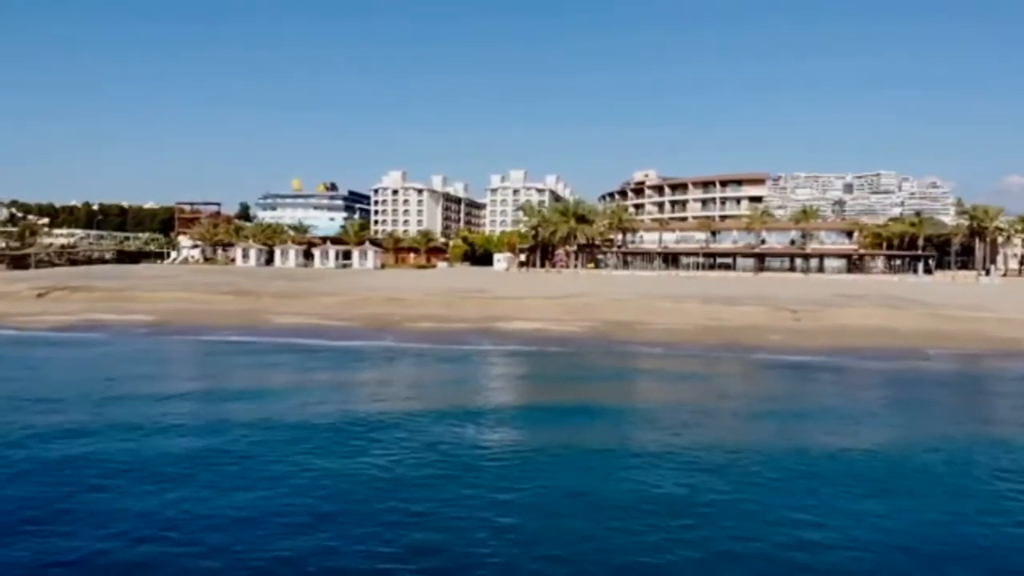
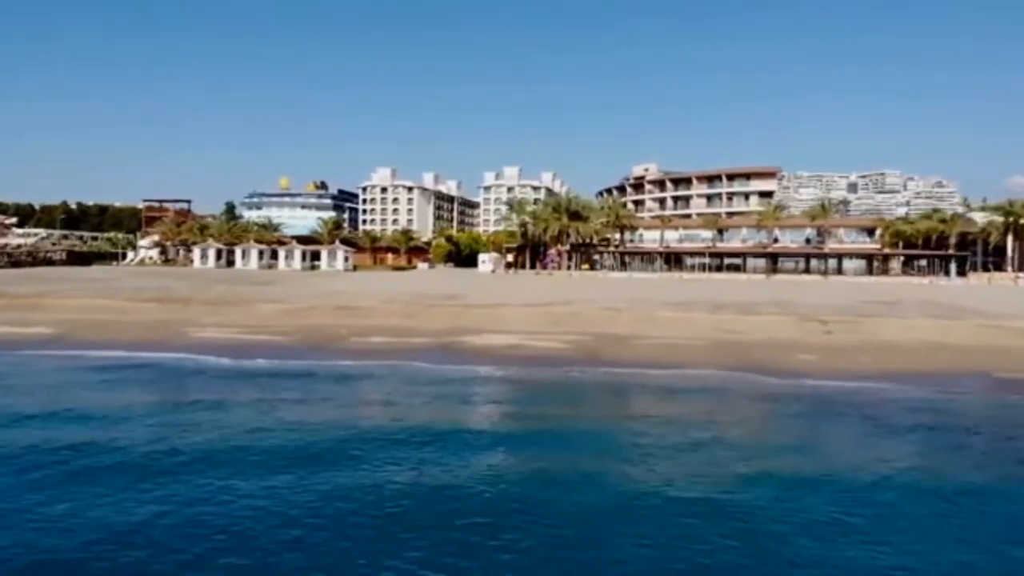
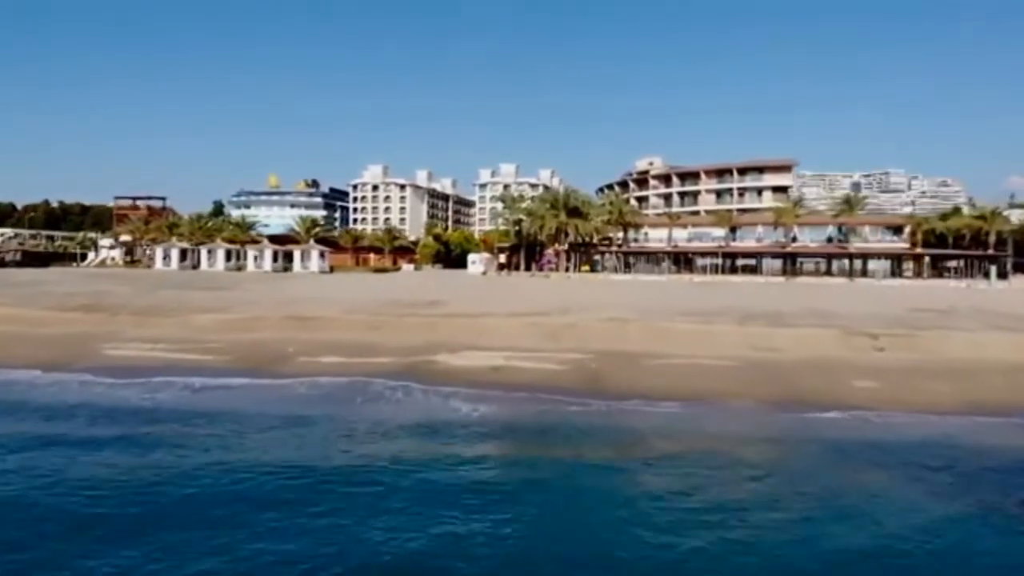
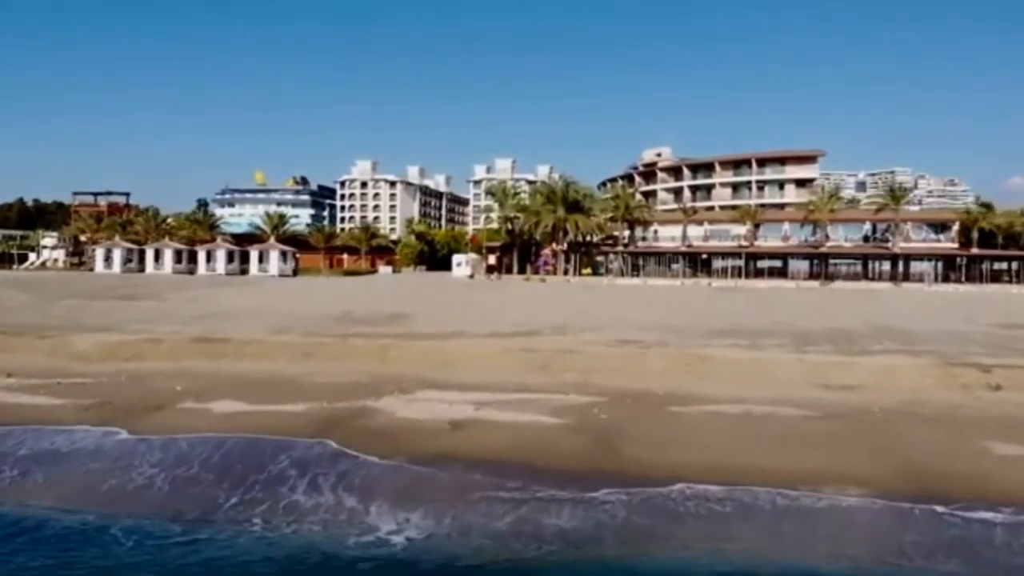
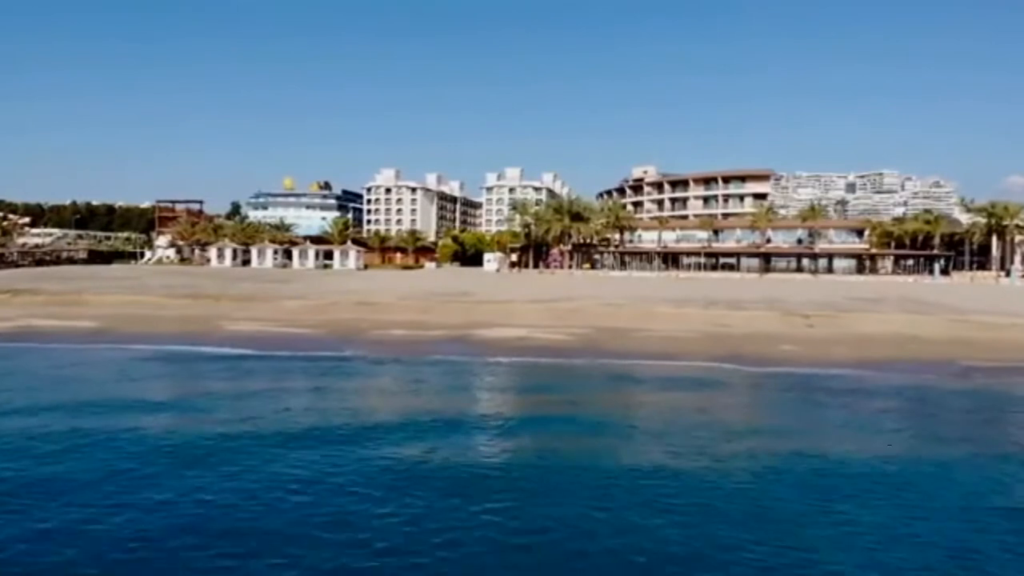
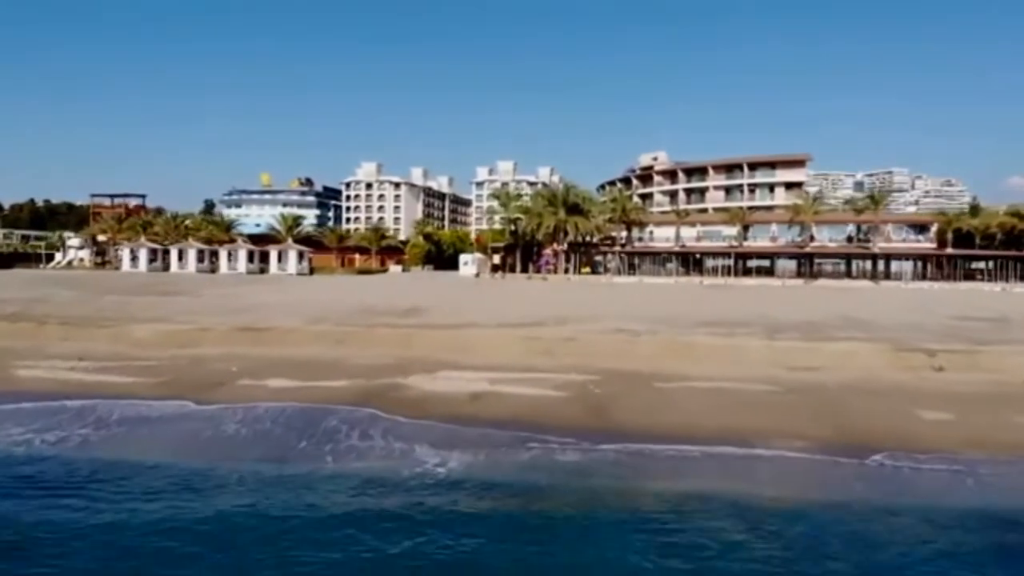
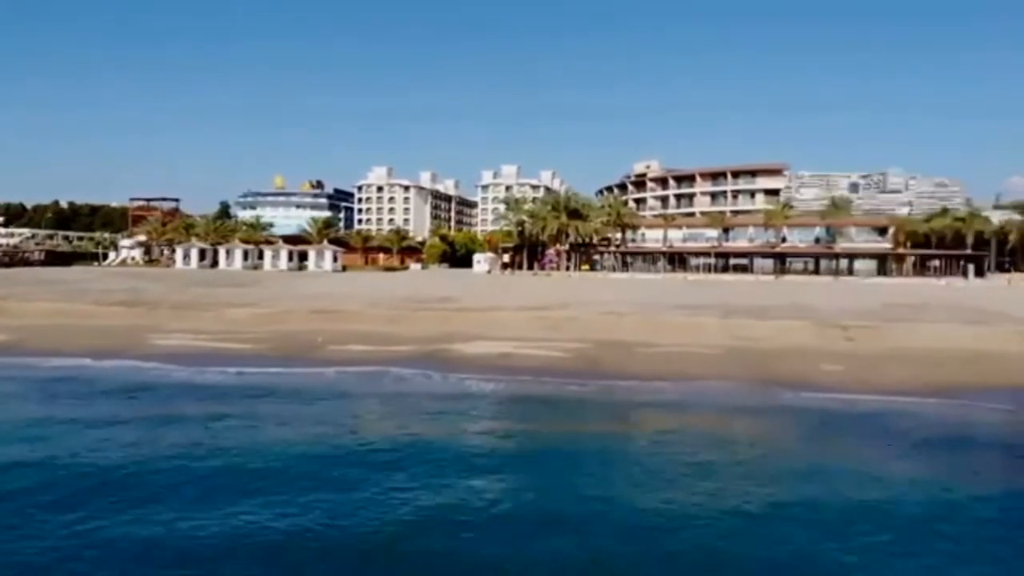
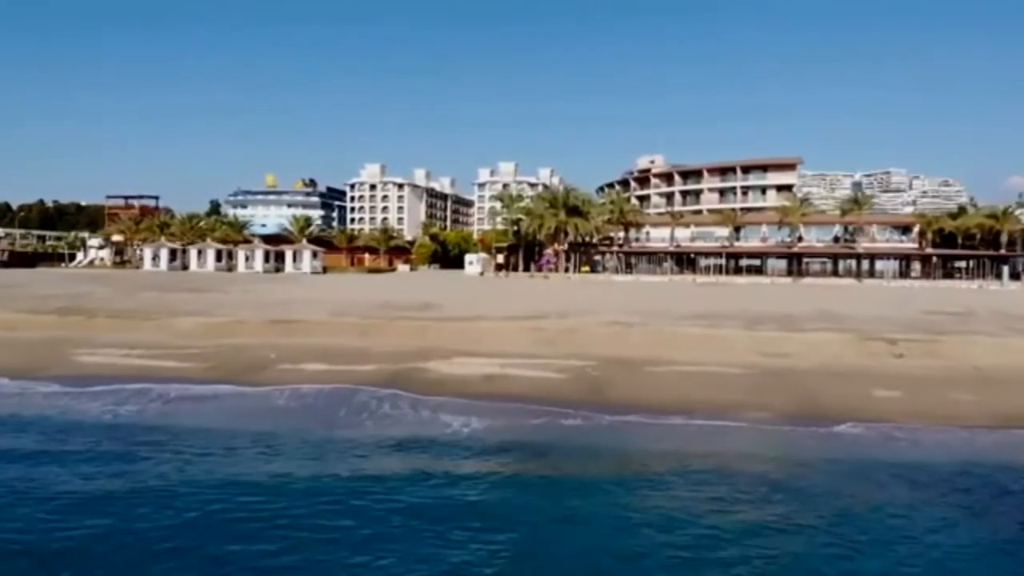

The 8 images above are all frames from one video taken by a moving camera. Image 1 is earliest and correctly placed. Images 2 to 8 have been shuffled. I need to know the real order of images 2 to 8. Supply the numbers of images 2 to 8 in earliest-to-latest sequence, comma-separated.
5, 2, 7, 3, 8, 6, 4
